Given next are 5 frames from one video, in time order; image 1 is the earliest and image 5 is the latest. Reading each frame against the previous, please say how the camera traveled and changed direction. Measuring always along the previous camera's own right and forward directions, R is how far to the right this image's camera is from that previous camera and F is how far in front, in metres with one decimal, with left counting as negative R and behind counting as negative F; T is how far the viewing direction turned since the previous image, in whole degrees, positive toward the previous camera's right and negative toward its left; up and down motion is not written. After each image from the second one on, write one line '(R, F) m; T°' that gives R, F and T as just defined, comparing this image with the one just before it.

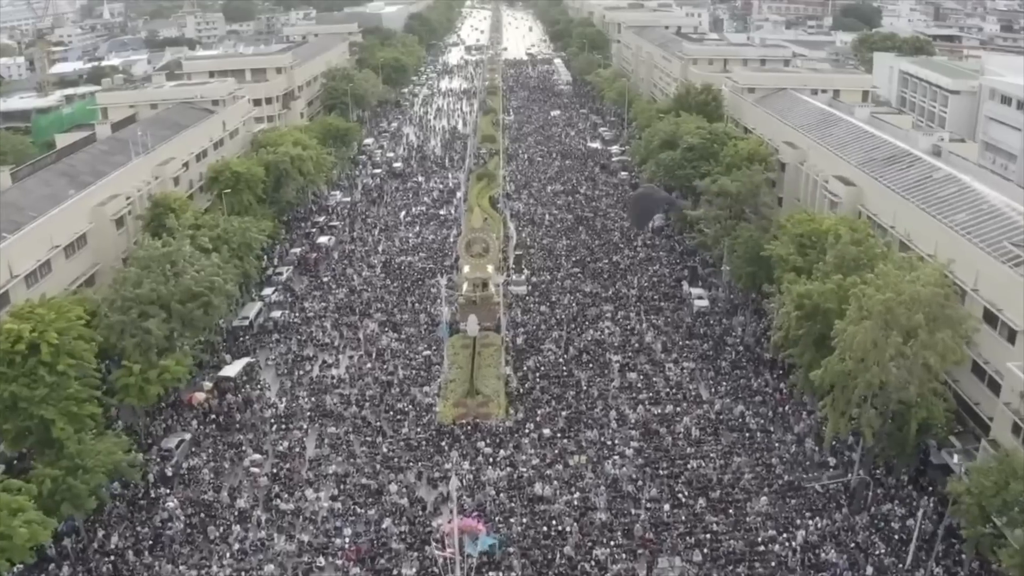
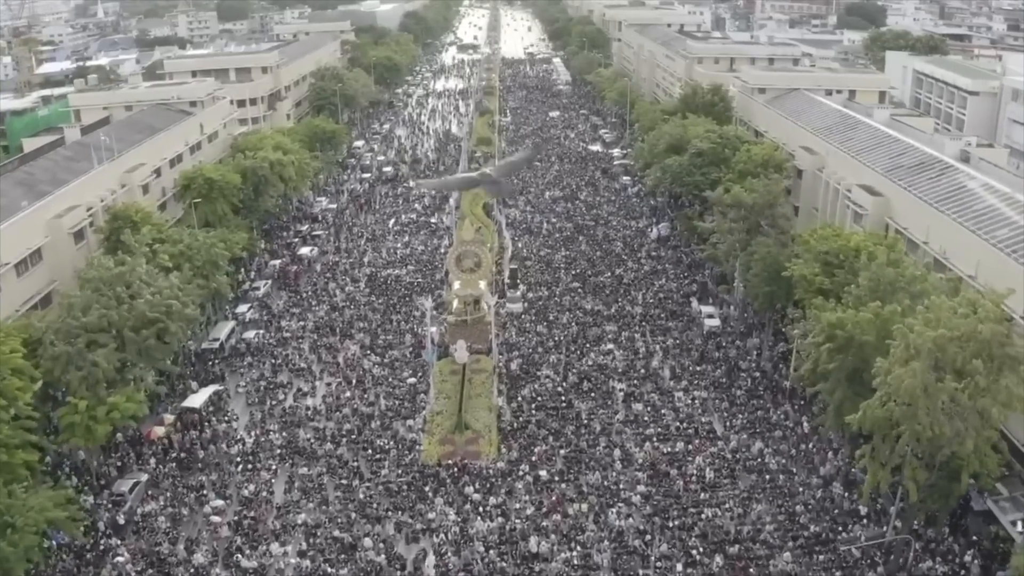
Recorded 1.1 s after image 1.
(+0.2, +3.5) m; 0°
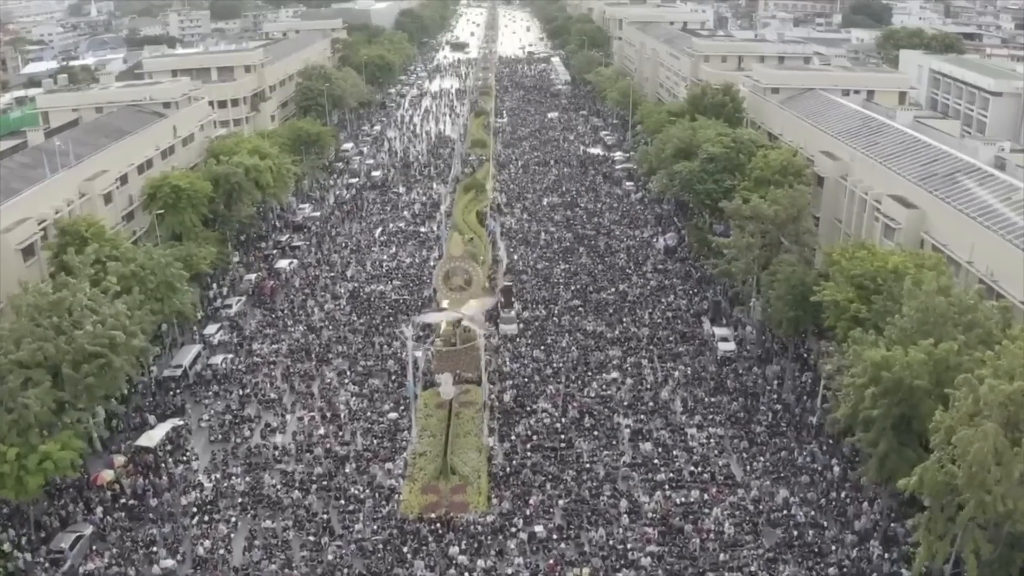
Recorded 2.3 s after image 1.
(+0.2, +3.7) m; 0°
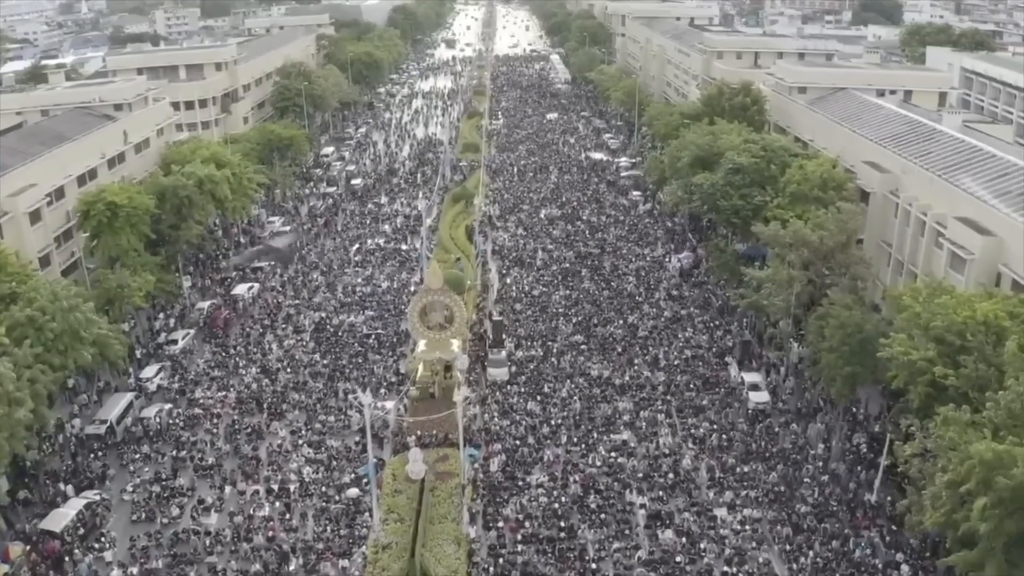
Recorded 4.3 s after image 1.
(+0.4, +5.9) m; 0°
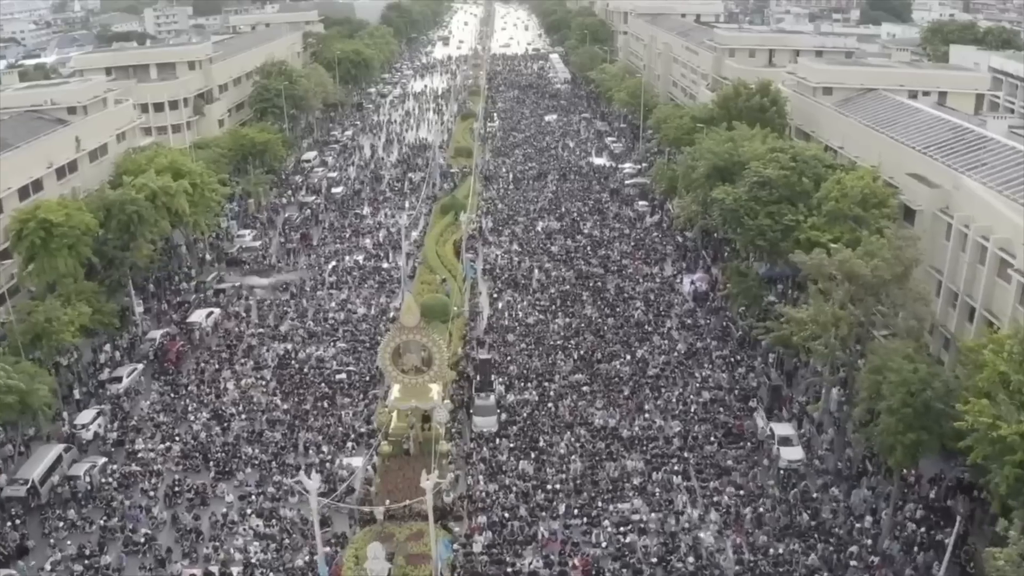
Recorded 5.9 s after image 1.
(+0.3, +4.5) m; 0°
